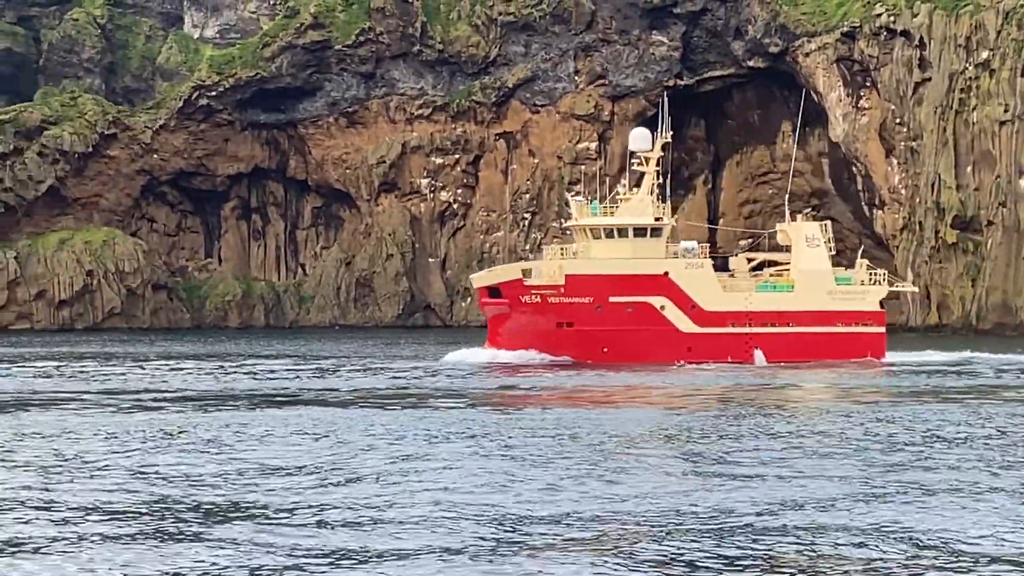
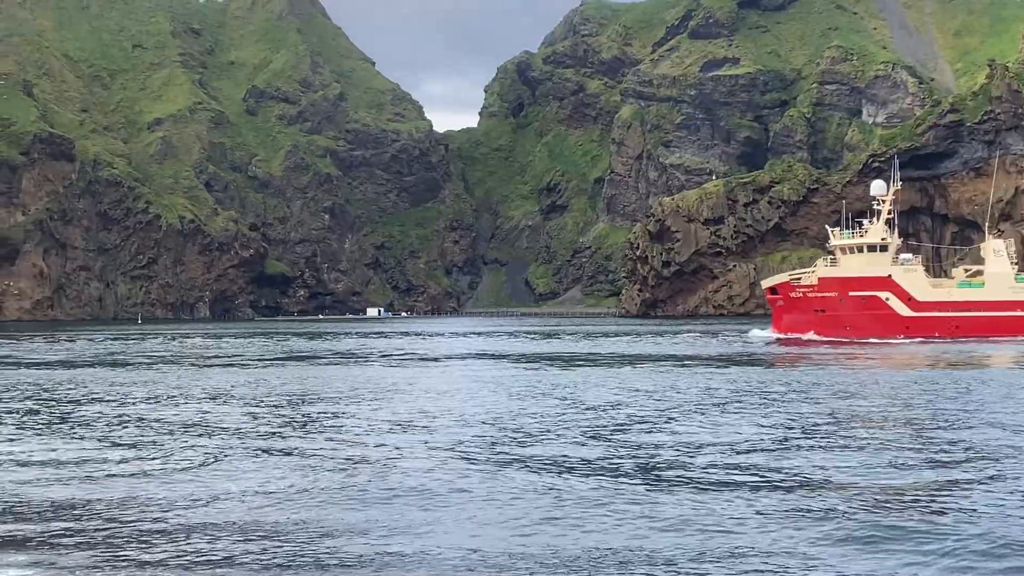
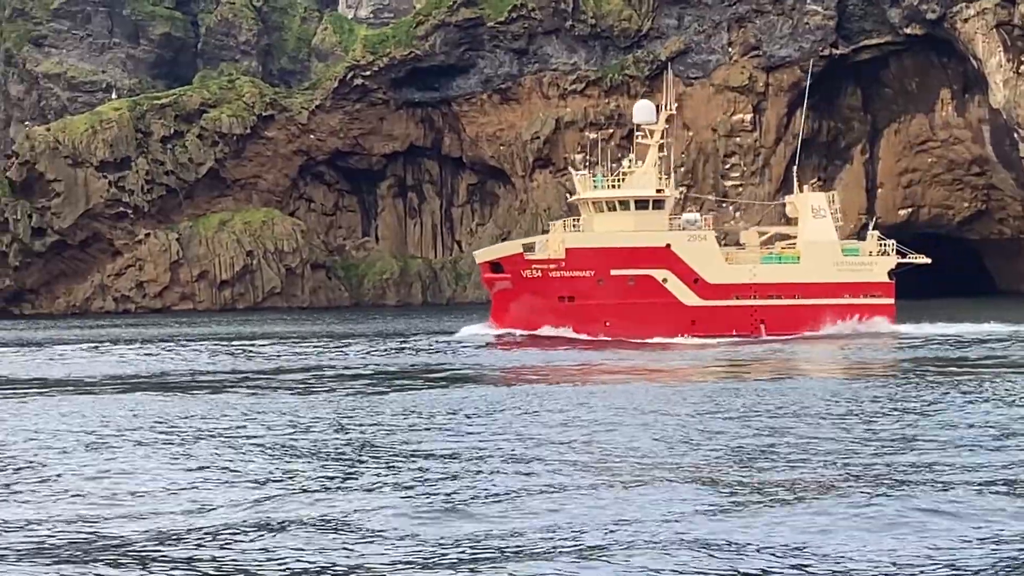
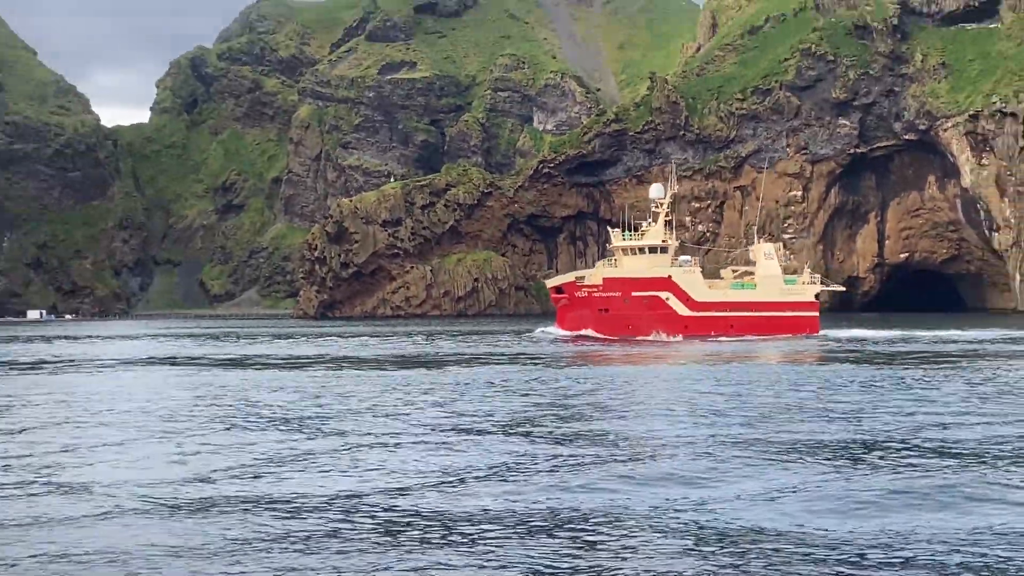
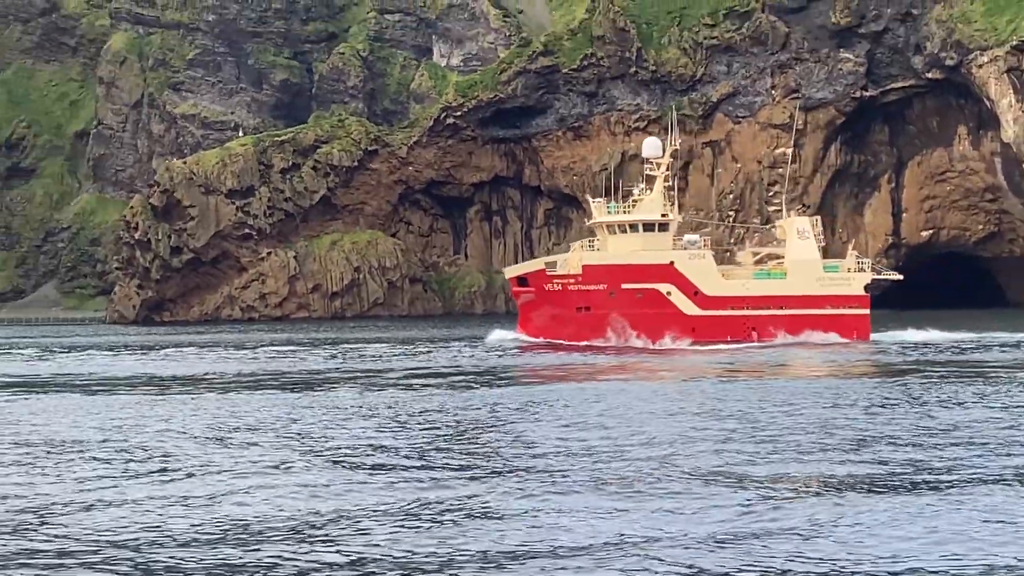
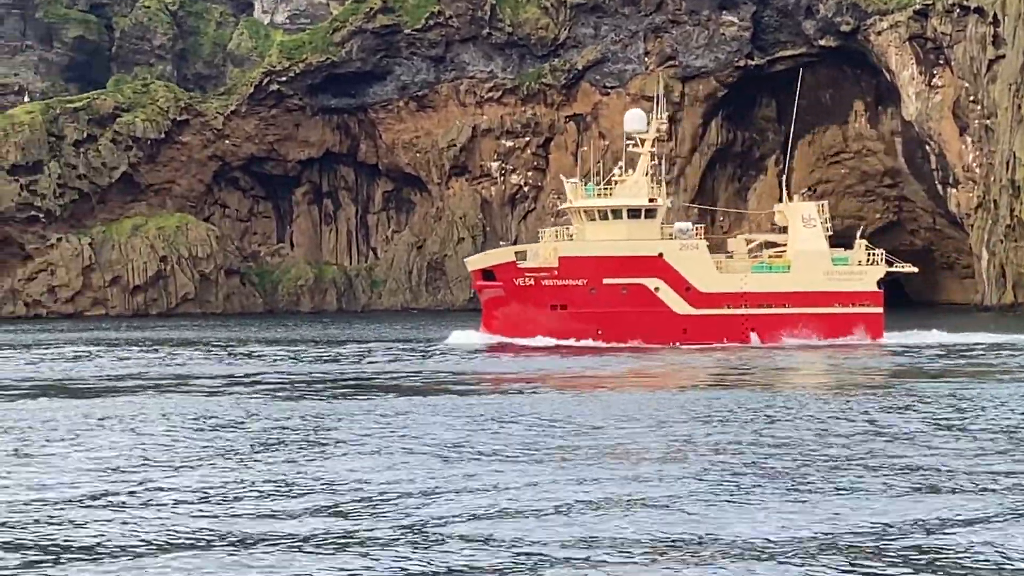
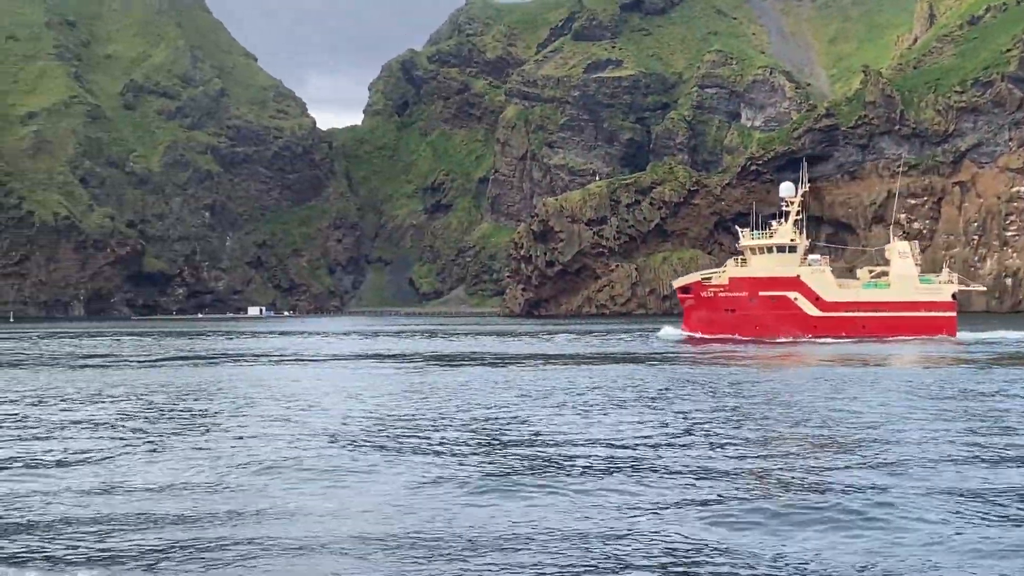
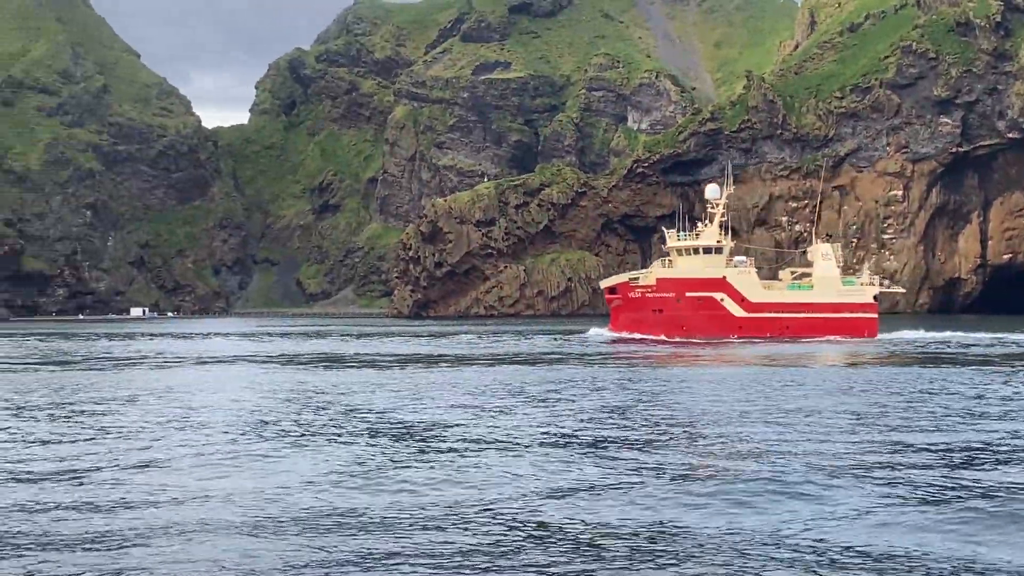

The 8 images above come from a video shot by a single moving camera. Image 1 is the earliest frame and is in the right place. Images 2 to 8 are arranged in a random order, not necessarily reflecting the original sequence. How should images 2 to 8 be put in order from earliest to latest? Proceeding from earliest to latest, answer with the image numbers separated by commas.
6, 3, 5, 4, 8, 7, 2
